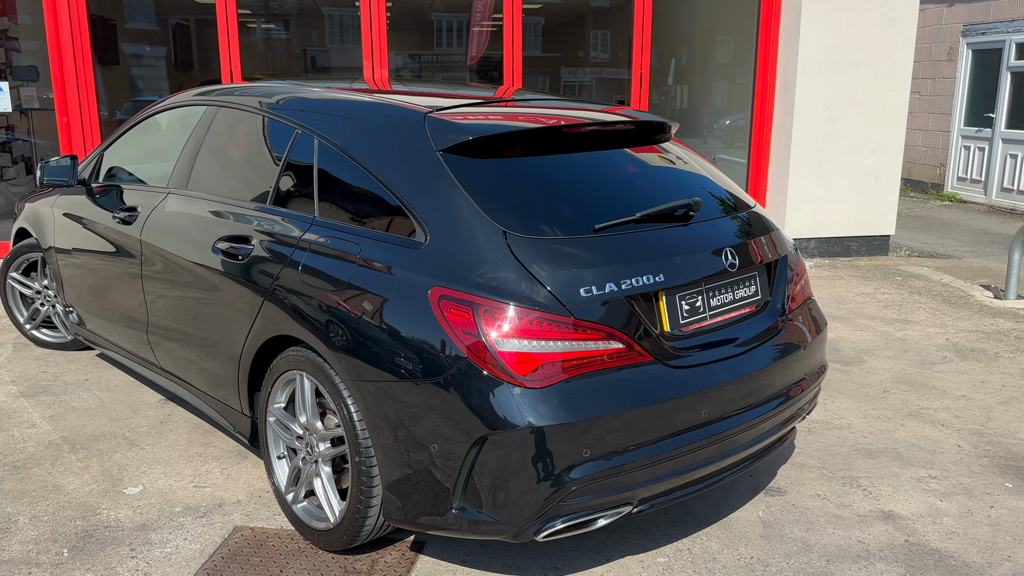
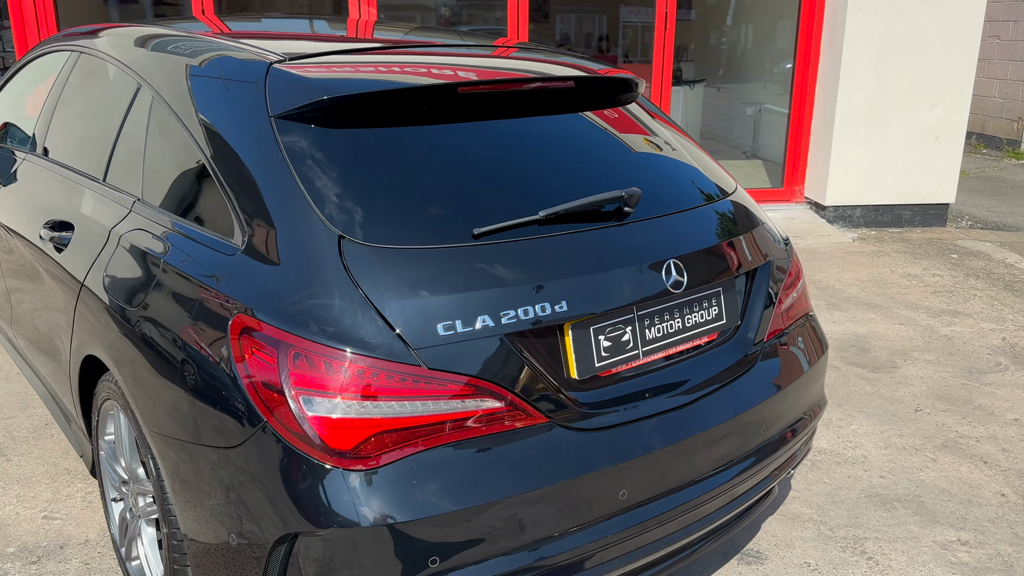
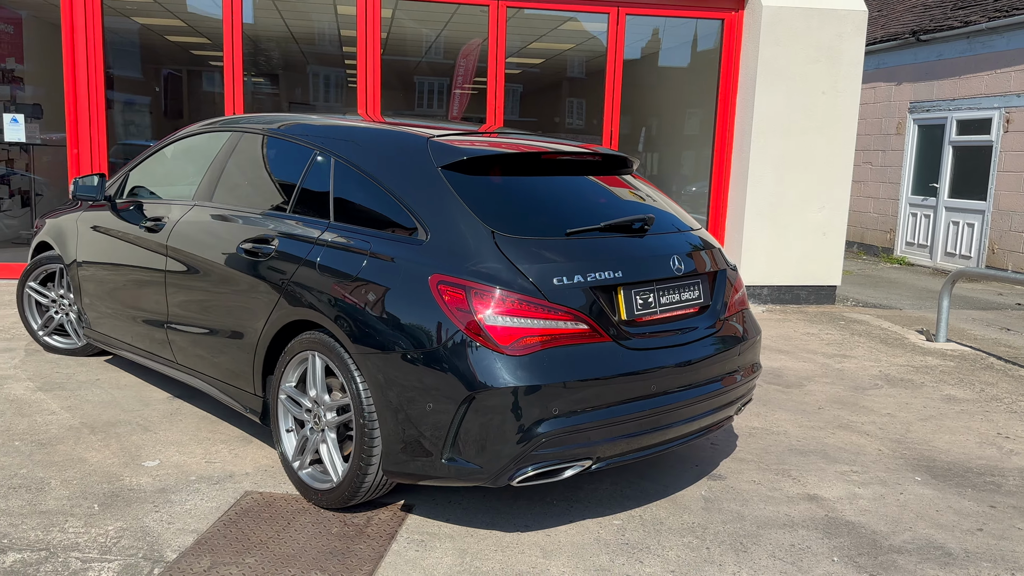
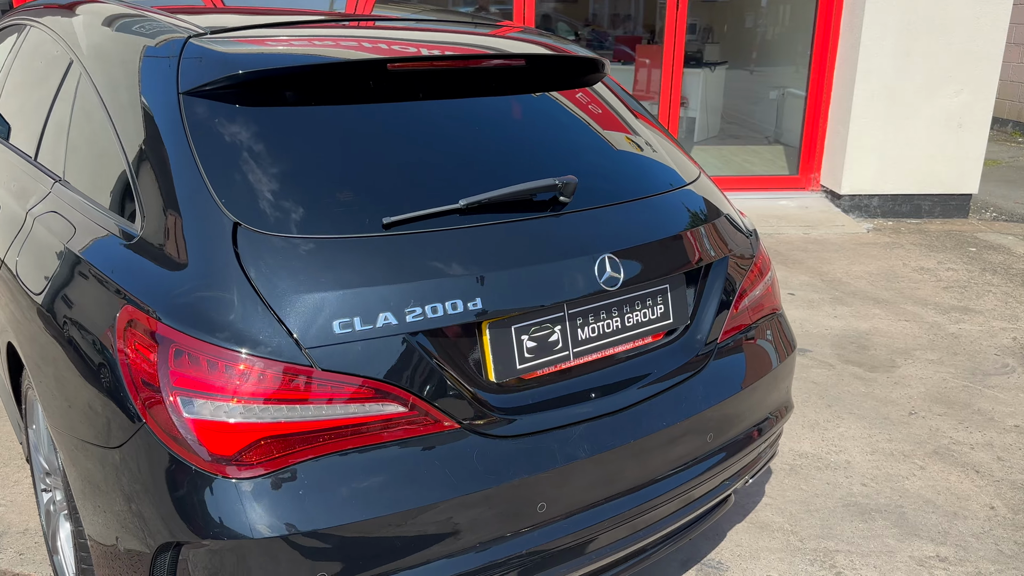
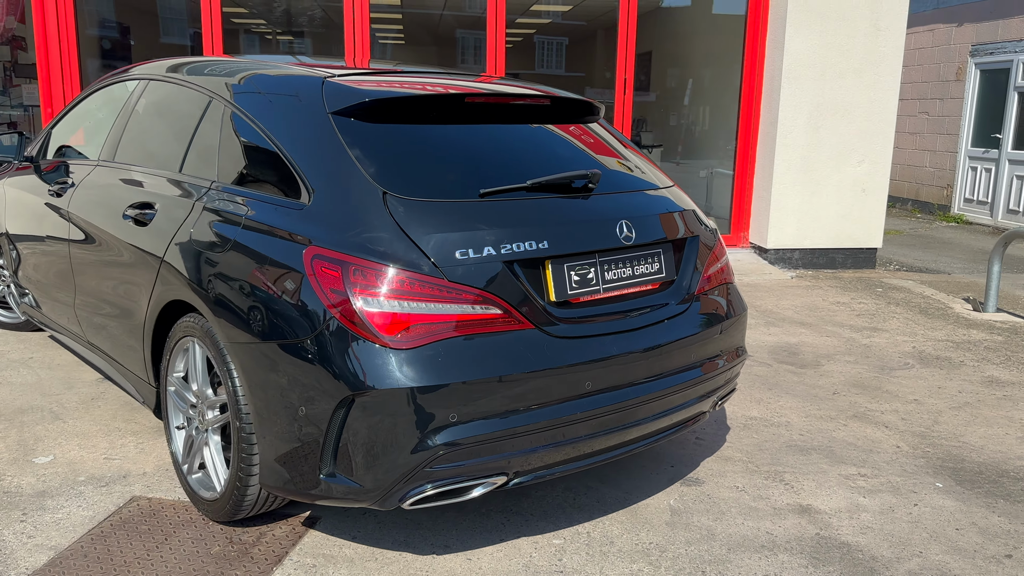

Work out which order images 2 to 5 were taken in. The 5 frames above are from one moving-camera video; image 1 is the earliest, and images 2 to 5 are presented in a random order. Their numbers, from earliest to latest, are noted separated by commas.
2, 4, 5, 3
